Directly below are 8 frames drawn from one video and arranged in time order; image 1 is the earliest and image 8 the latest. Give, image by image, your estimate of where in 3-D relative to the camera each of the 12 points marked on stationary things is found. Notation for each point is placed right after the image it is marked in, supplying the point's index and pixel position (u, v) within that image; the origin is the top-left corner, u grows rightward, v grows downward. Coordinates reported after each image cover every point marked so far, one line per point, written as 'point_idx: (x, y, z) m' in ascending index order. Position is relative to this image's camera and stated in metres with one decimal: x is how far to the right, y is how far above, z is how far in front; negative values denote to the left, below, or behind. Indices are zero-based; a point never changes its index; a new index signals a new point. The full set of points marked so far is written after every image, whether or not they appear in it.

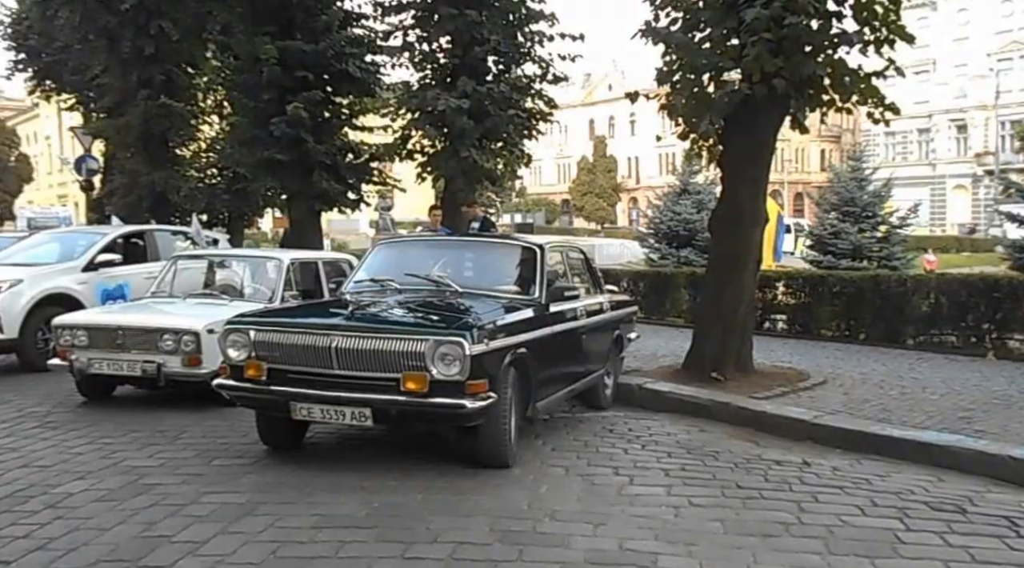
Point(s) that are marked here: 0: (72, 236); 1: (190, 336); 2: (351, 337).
0: (-6.3, +0.7, +12.4) m
1: (-3.2, -0.5, +8.8) m
2: (-1.2, -0.4, +6.3) m
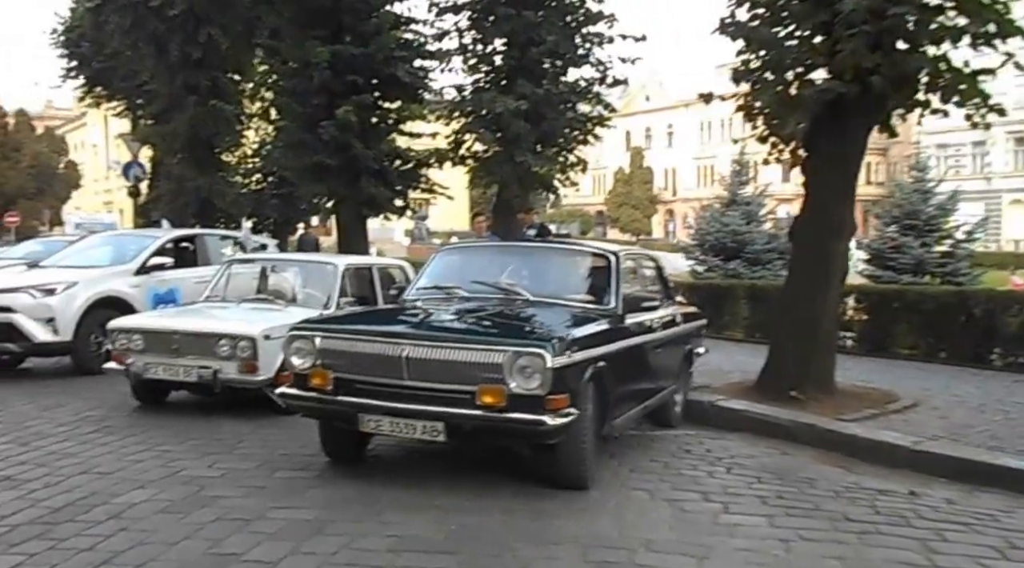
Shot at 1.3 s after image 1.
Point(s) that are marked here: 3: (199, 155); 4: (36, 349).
0: (-5.5, +0.6, +12.1) m
1: (-2.6, -0.6, +8.4) m
2: (-0.6, -0.4, +5.9) m
3: (-7.2, +3.0, +19.9) m
4: (-5.7, -0.8, +10.4) m
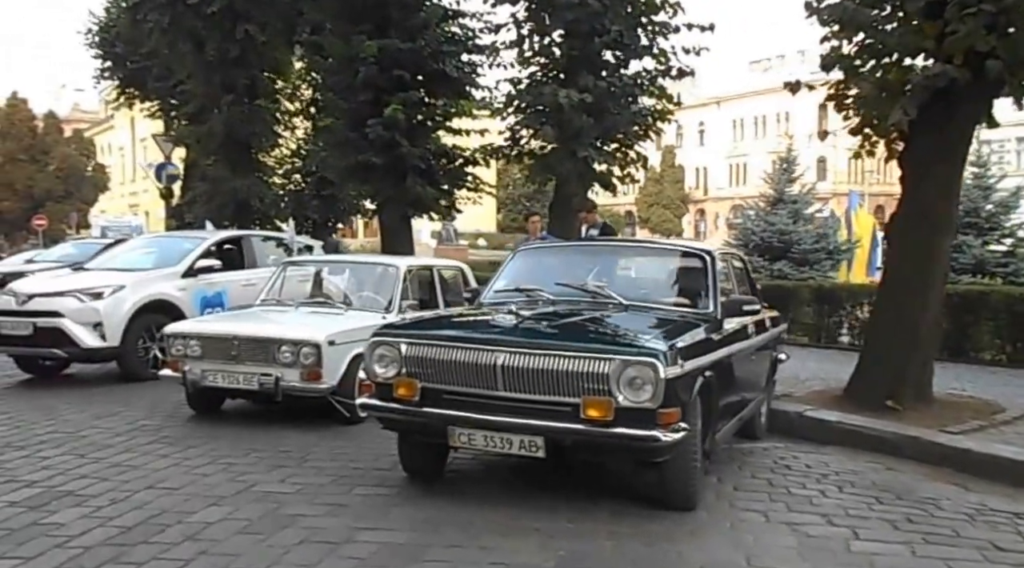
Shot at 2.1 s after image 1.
0: (-4.7, +0.6, +11.8) m
1: (-1.9, -0.6, +8.0) m
2: (0.0, -0.5, +5.5) m
3: (-6.3, +3.0, +19.6) m
4: (-5.0, -0.8, +10.1) m
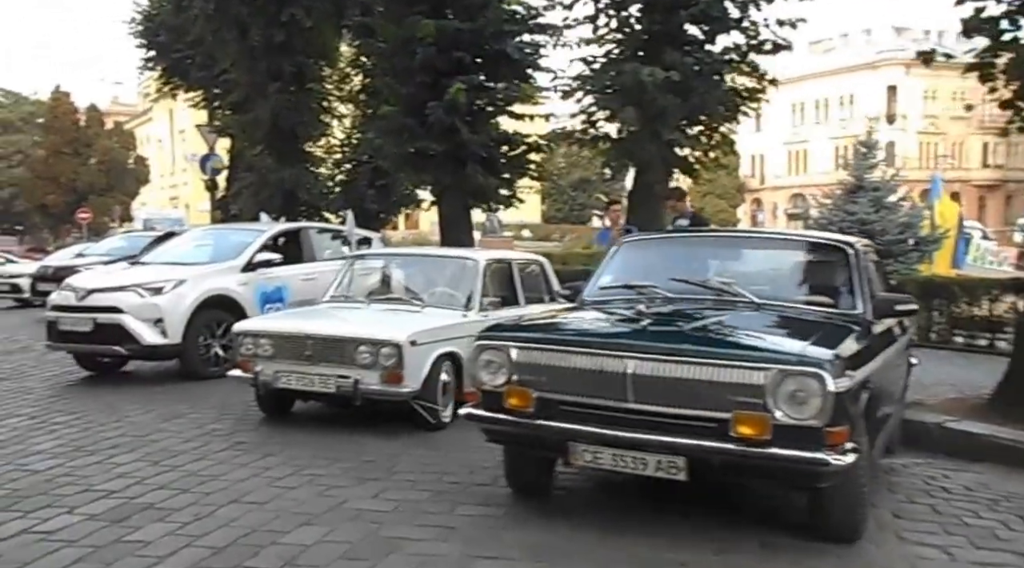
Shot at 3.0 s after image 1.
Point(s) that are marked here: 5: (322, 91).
0: (-3.8, +0.7, +11.3) m
1: (-1.0, -0.6, +7.4) m
2: (+0.8, -0.4, +4.8) m
3: (-5.1, +3.1, +19.1) m
4: (-4.1, -0.8, +9.6) m
5: (-4.2, +4.3, +19.2) m
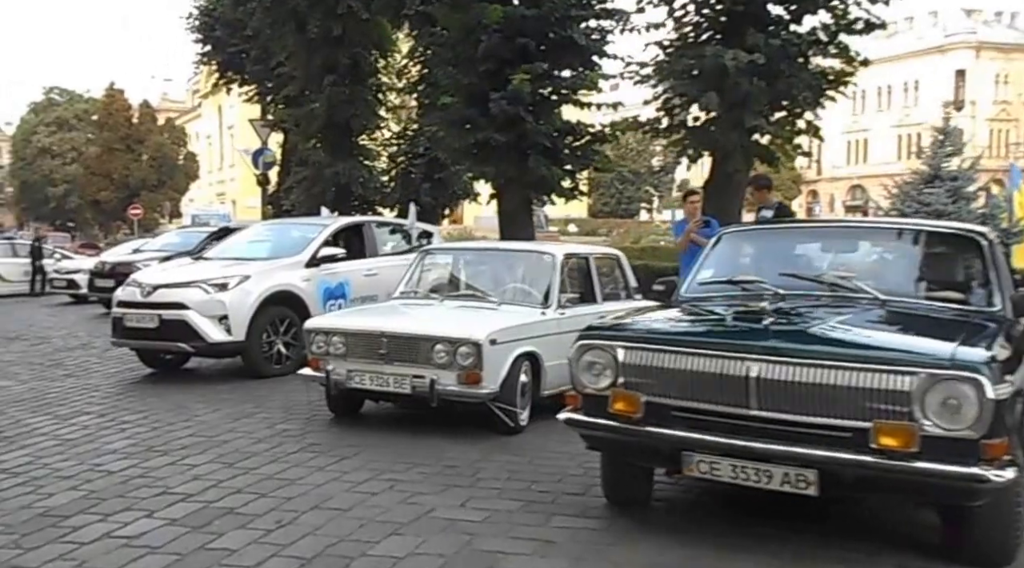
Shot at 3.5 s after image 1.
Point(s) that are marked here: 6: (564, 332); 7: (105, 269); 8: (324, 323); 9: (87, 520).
0: (-2.9, +0.7, +11.0) m
1: (-0.4, -0.5, +7.1) m
2: (+1.4, -0.4, +4.4) m
3: (-3.9, +3.2, +18.9) m
4: (-3.3, -0.7, +9.3) m
5: (-3.0, +4.4, +18.9) m
6: (+0.5, -0.4, +8.2) m
7: (-7.5, +0.3, +15.9) m
8: (-1.7, -0.4, +7.7) m
9: (-2.8, -1.5, +5.6) m
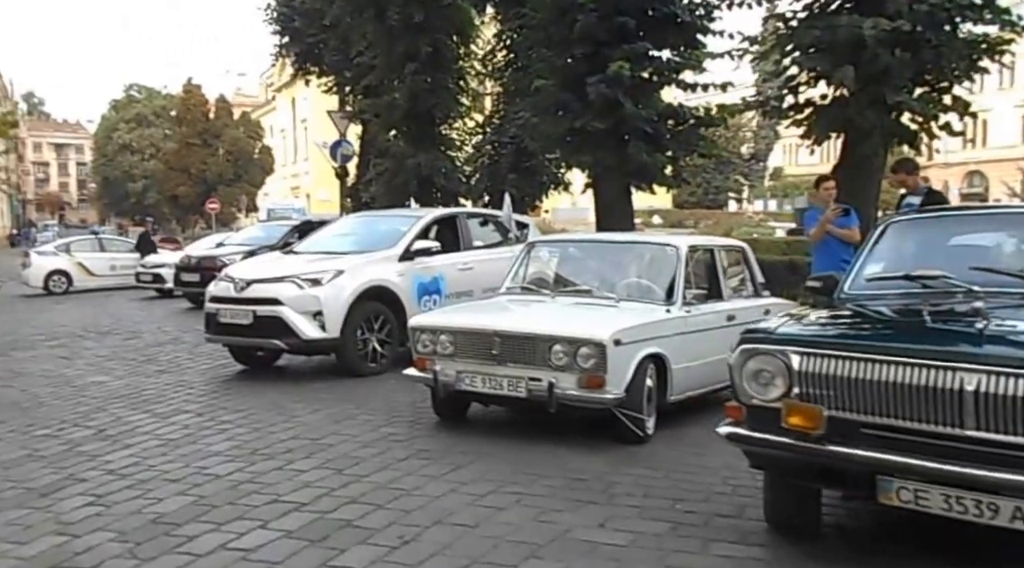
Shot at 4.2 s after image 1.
0: (-1.7, +0.8, +10.6) m
1: (+0.6, -0.5, +6.5) m
2: (+2.1, -0.4, +3.7) m
3: (-2.1, +3.4, +18.5) m
4: (-2.2, -0.7, +8.9) m
5: (-1.1, +4.5, +18.4) m
6: (+1.5, -0.4, +7.5) m
7: (-5.9, +0.4, +15.8) m
8: (-0.7, -0.3, +7.2) m
9: (-1.9, -1.5, +5.2) m
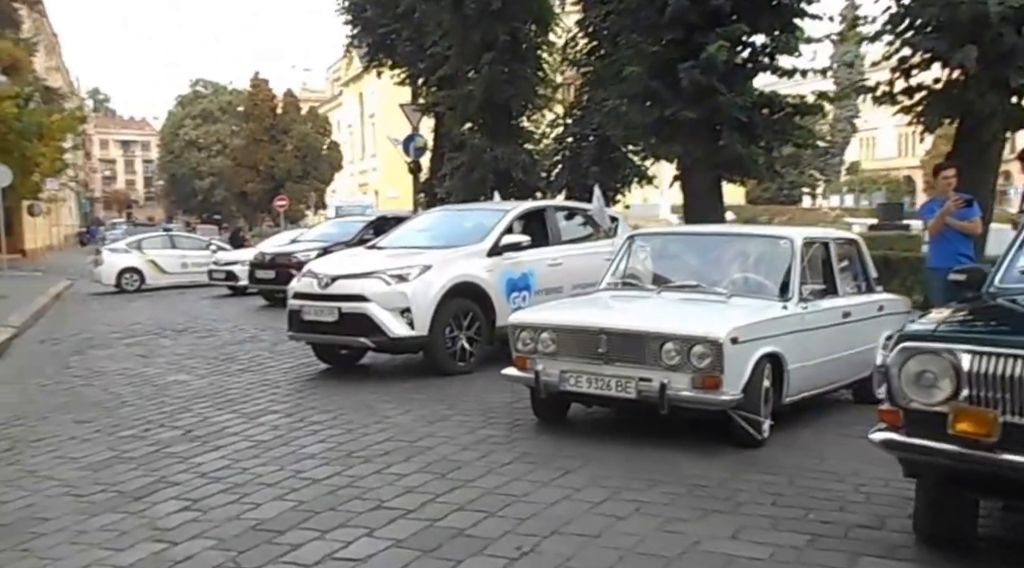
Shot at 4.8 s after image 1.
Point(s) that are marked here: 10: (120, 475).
0: (-0.6, +0.8, +10.3) m
1: (+1.4, -0.4, +6.1) m
2: (+2.7, -0.4, +3.2) m
3: (-0.5, +3.4, +18.3) m
4: (-1.2, -0.6, +8.7) m
5: (+0.4, +4.6, +18.1) m
6: (+2.4, -0.4, +7.0) m
7: (-4.5, +0.4, +15.7) m
8: (+0.2, -0.3, +6.9) m
9: (-1.2, -1.5, +5.0) m
10: (-2.9, -1.4, +6.5) m
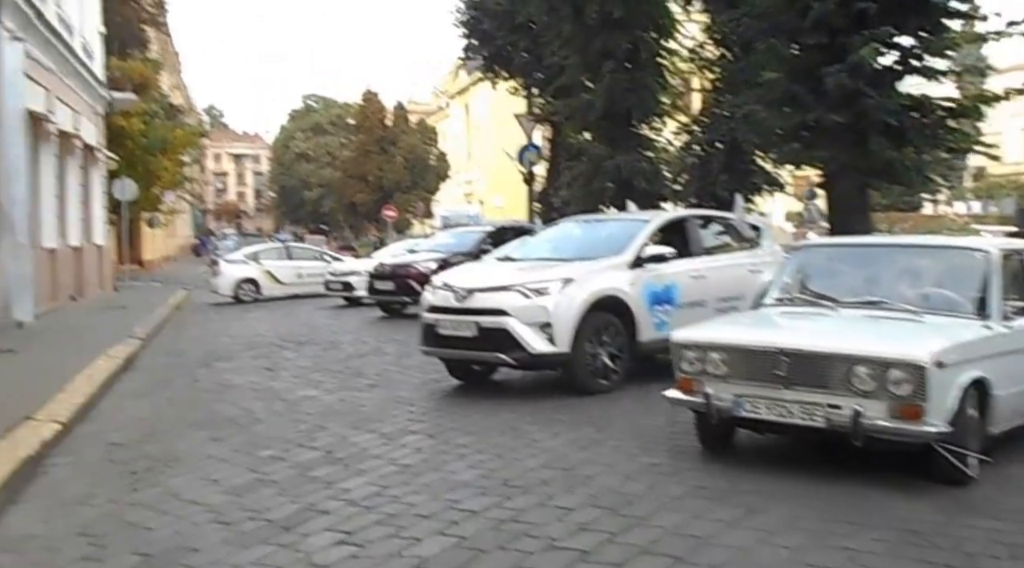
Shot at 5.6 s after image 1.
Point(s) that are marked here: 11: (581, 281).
0: (+1.0, +0.7, +9.8) m
1: (+2.5, -0.5, +5.4) m
2: (+3.6, -0.4, +2.3) m
3: (+1.9, +3.2, +17.7) m
4: (+0.2, -0.7, +8.3) m
5: (+2.8, +4.4, +17.5) m
6: (+3.6, -0.5, +6.2) m
7: (-2.4, +0.2, +15.6) m
8: (+1.4, -0.4, +6.3) m
9: (-0.2, -1.6, +4.5) m
10: (-1.8, -1.6, +6.2) m
11: (+0.7, 0.0, +8.6) m
